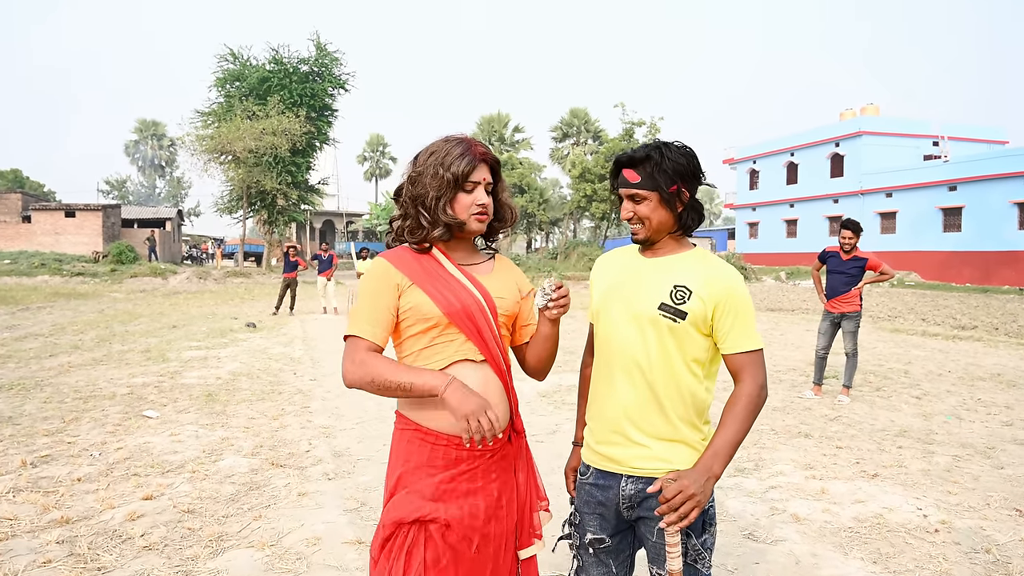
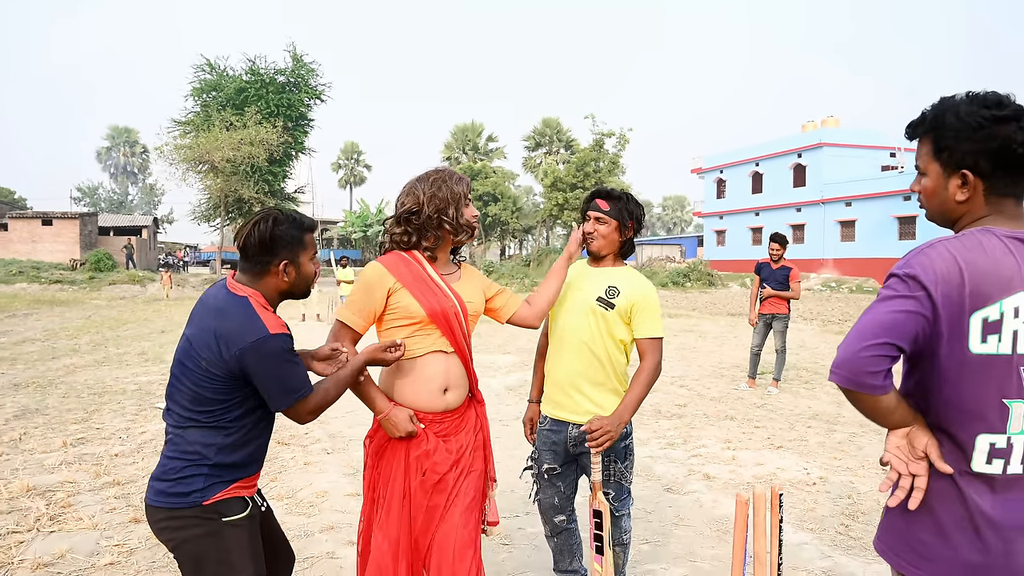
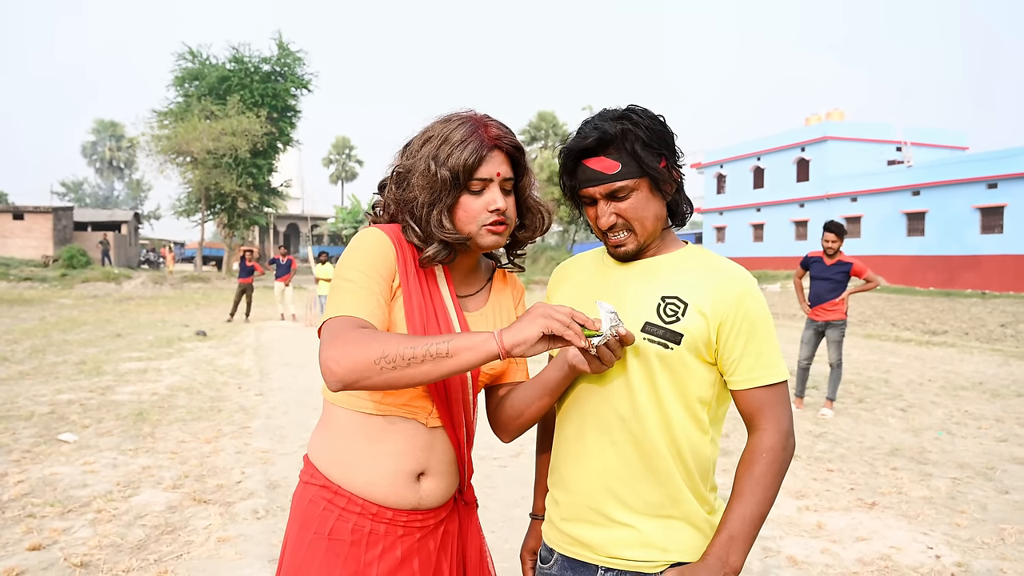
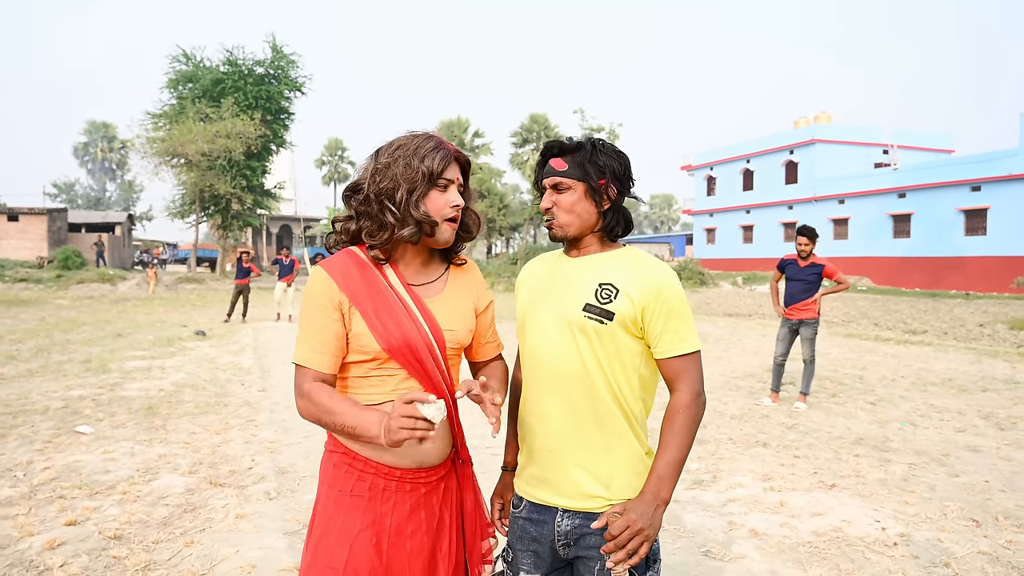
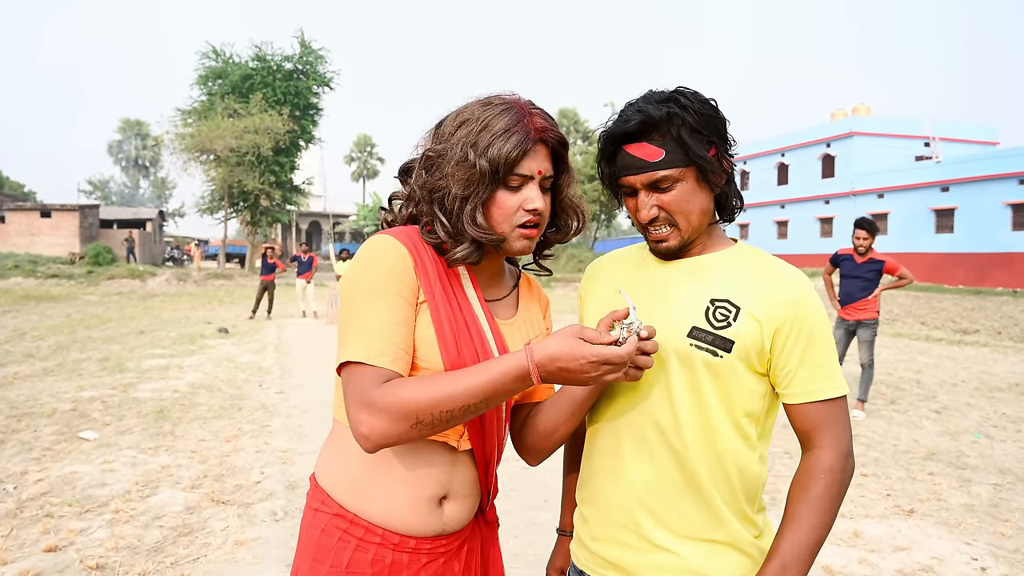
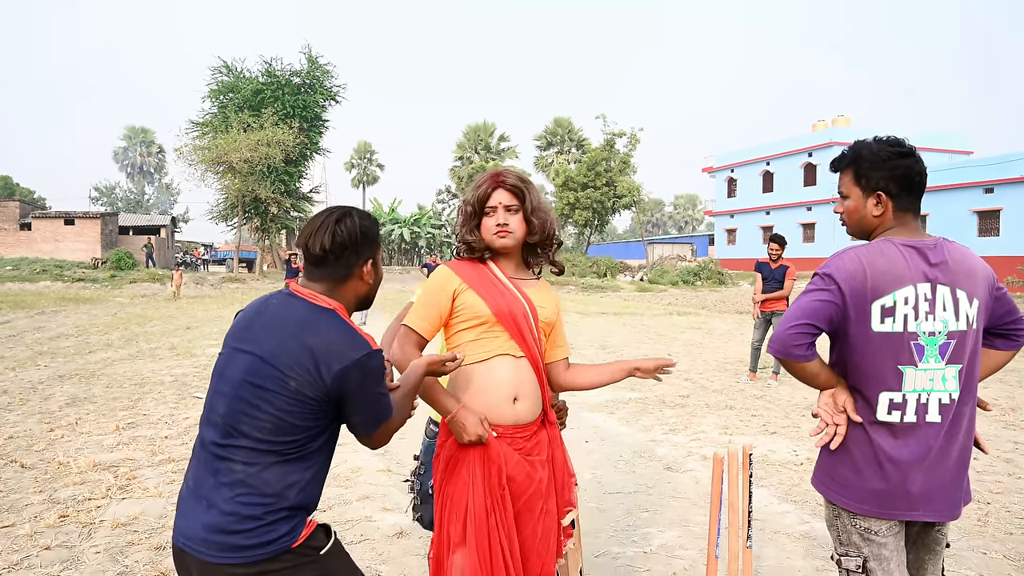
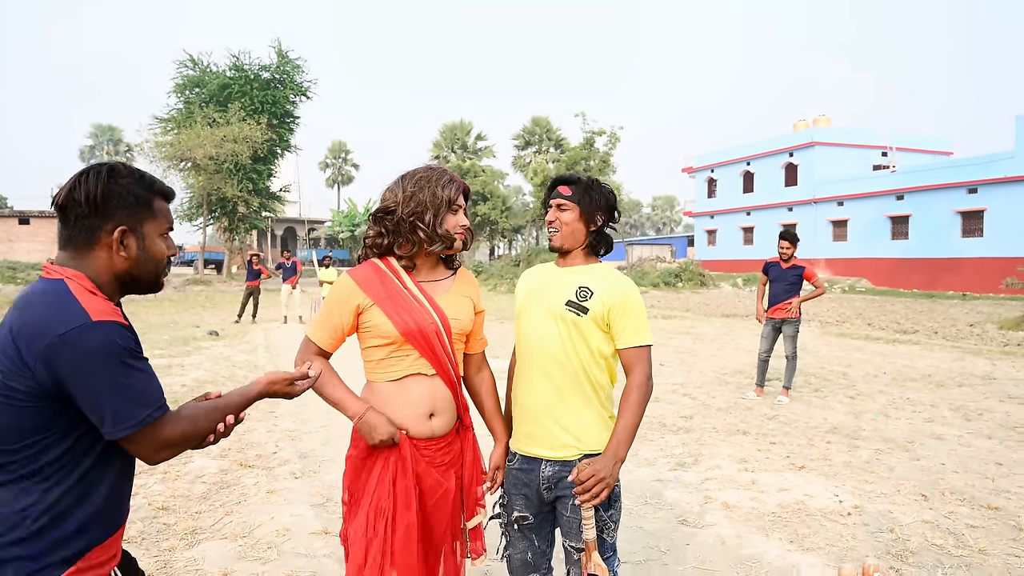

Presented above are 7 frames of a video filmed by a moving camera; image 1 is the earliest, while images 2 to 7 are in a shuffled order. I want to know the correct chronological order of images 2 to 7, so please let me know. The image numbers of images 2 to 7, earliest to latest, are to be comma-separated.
5, 3, 4, 7, 2, 6
